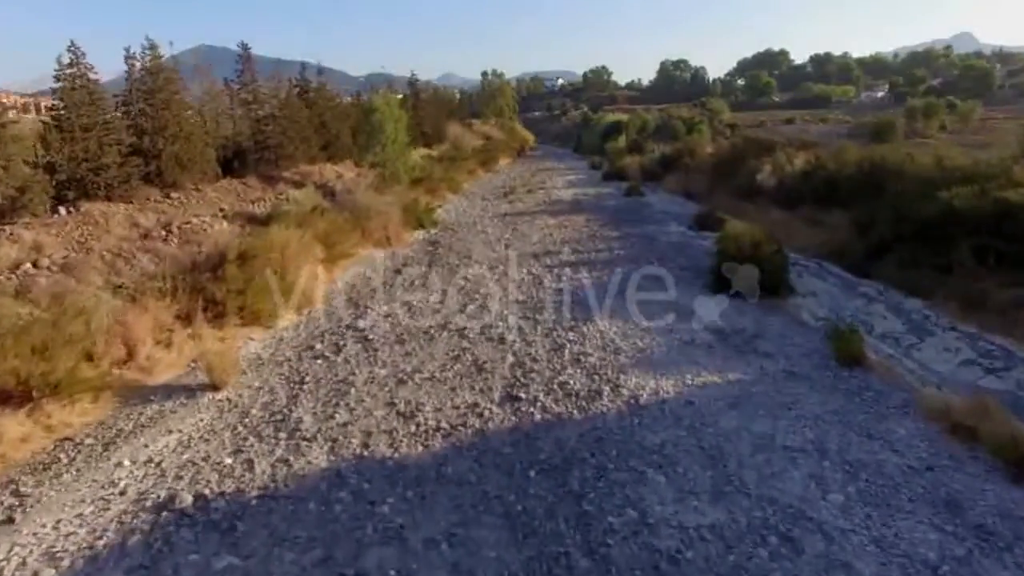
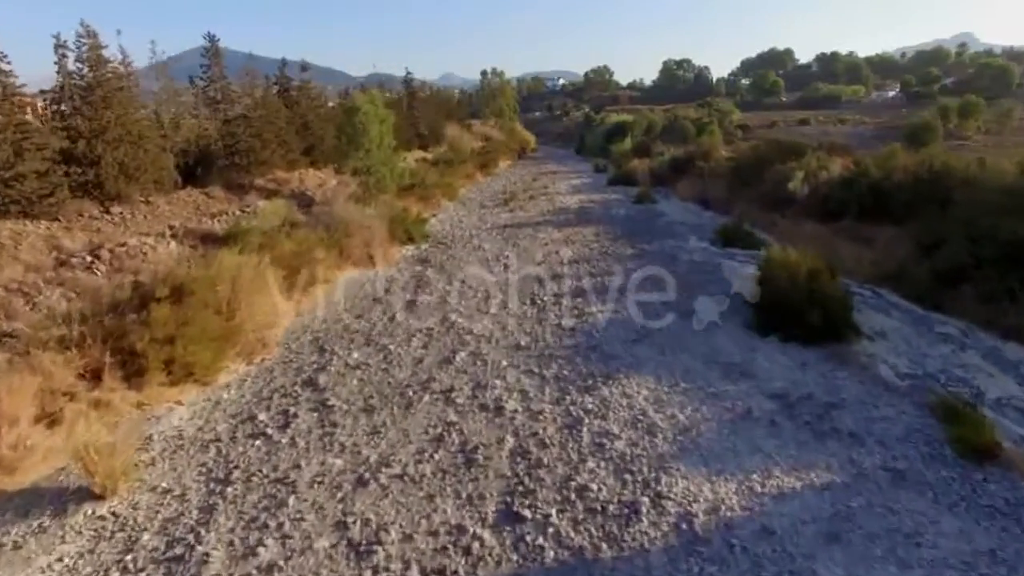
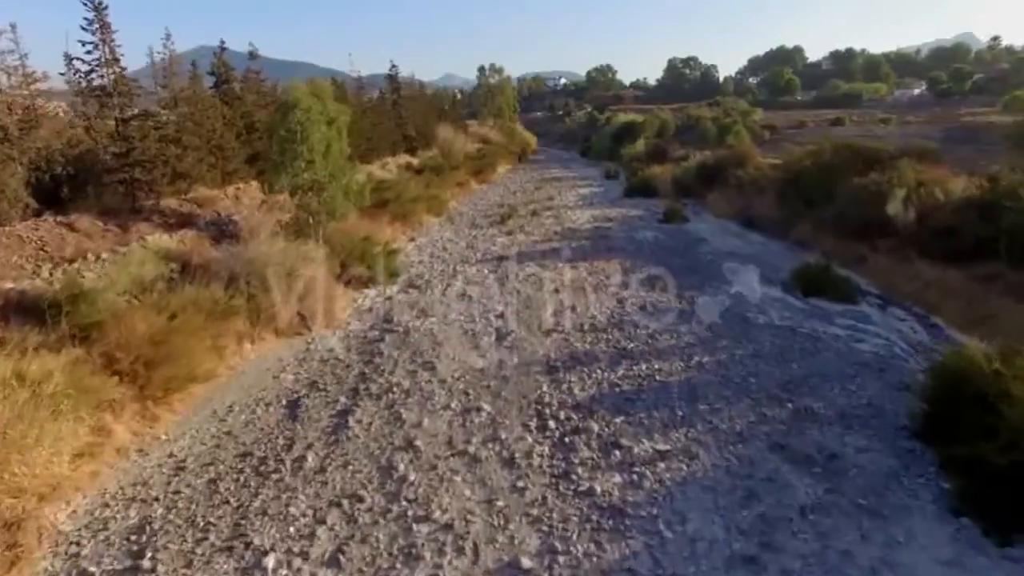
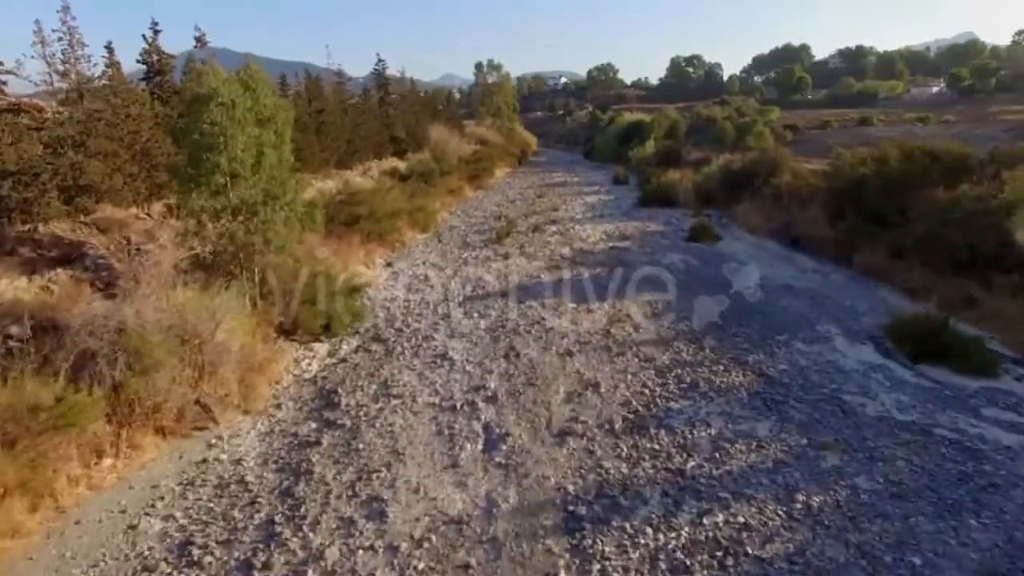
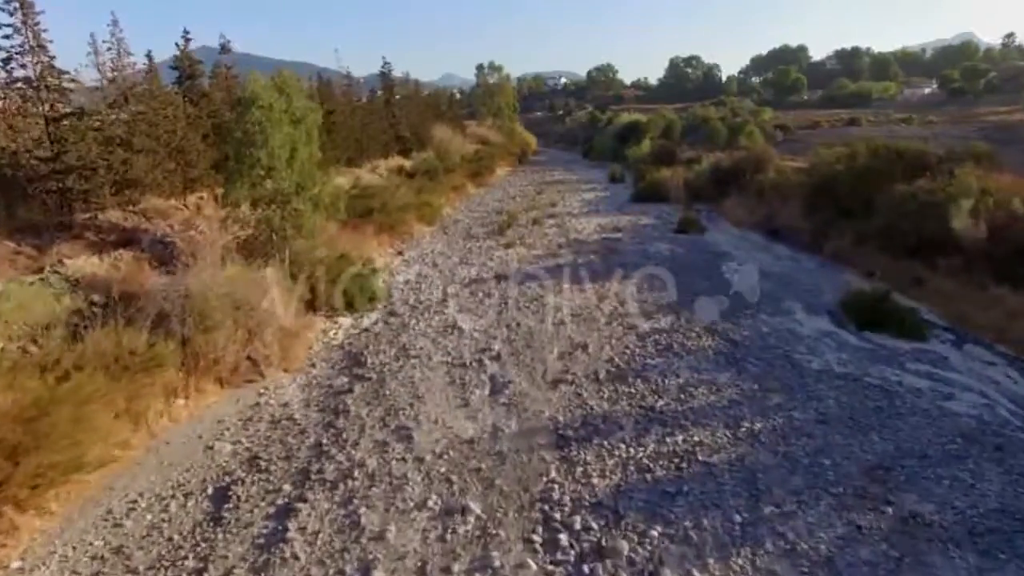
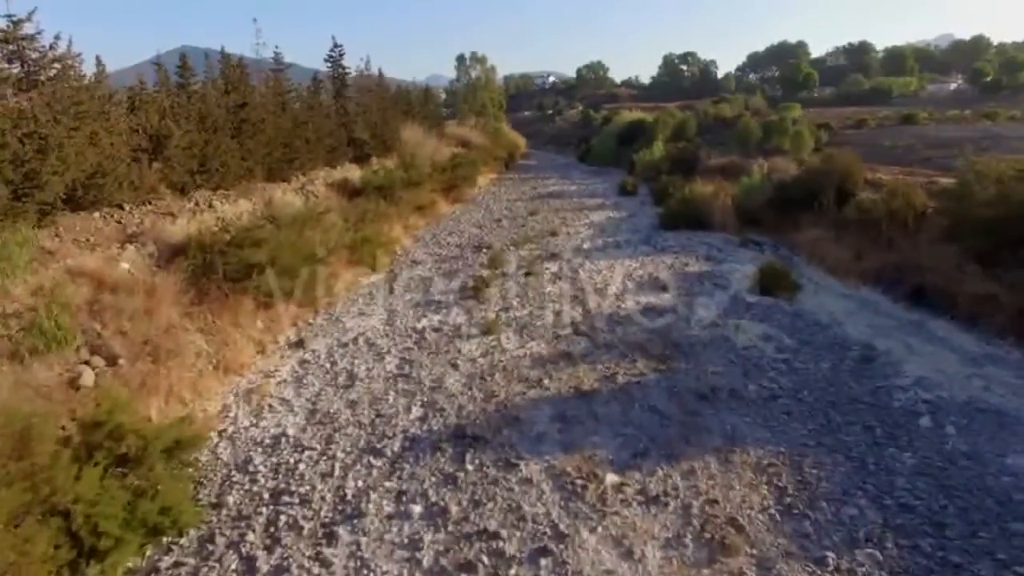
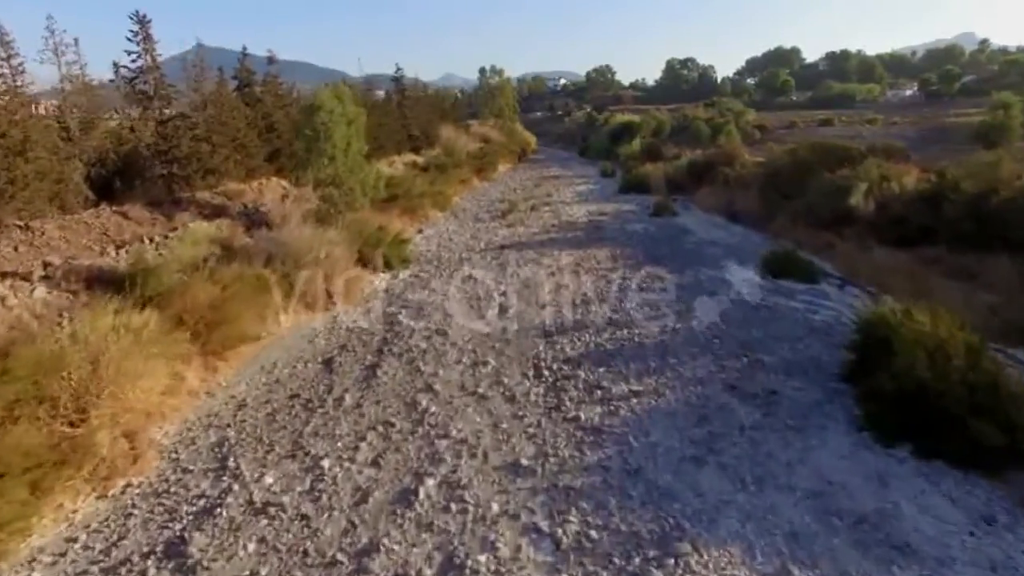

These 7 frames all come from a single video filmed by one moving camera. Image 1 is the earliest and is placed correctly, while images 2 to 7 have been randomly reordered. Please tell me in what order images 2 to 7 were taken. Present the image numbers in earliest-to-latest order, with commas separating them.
2, 7, 3, 5, 4, 6
